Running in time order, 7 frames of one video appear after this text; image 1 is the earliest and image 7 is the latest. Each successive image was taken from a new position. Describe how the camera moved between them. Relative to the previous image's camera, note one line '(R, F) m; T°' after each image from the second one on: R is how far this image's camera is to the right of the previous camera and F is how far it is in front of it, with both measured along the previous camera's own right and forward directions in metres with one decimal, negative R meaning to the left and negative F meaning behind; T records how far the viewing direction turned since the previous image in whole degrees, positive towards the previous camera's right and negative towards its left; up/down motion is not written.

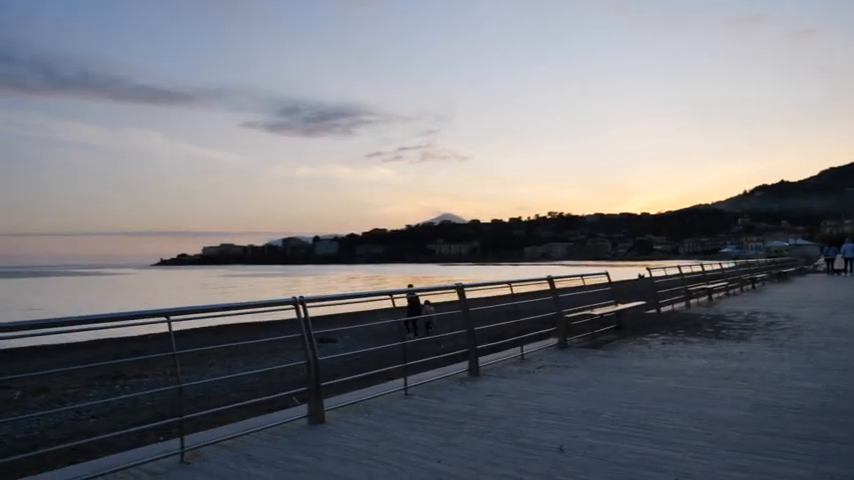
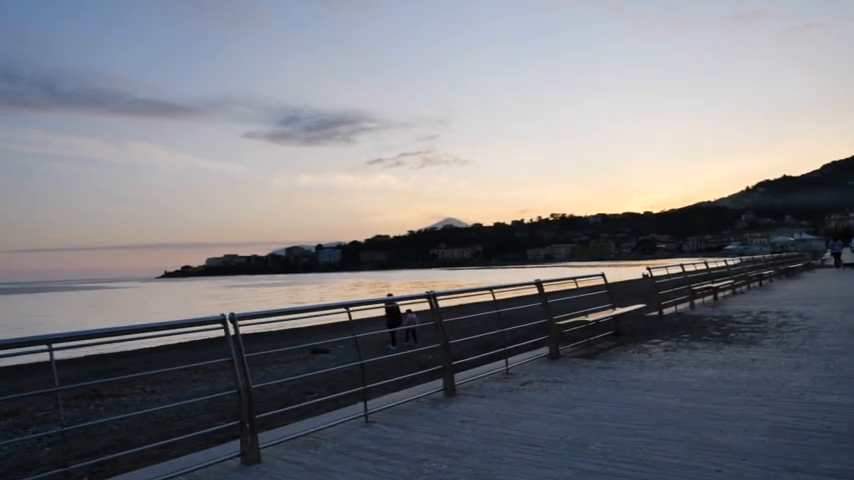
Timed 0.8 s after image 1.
(+0.4, +1.1) m; 0°
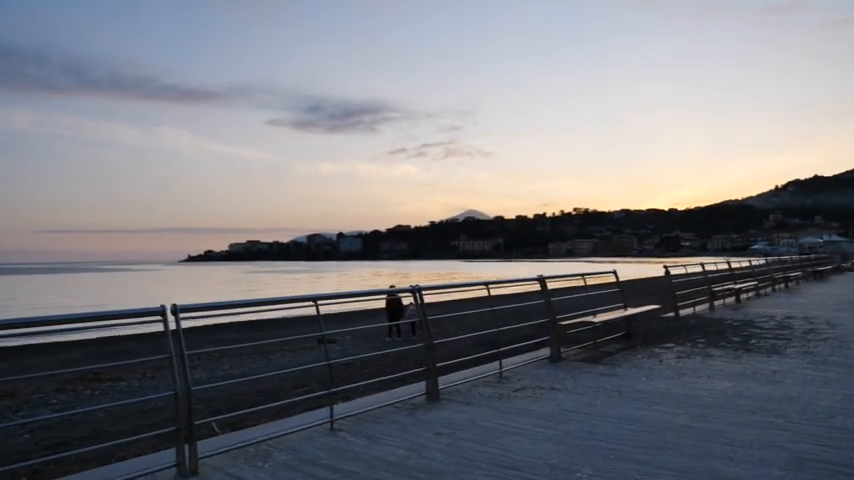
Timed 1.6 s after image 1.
(+0.4, +0.8) m; -2°
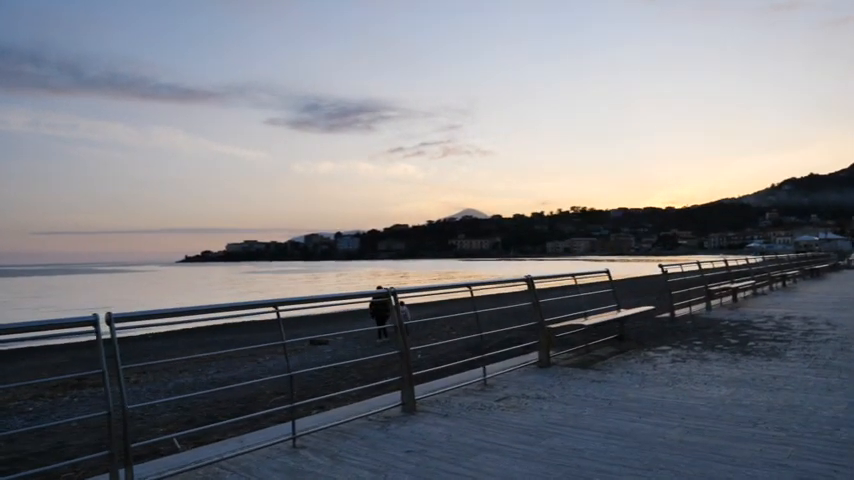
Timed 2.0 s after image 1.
(+0.2, +0.5) m; 0°
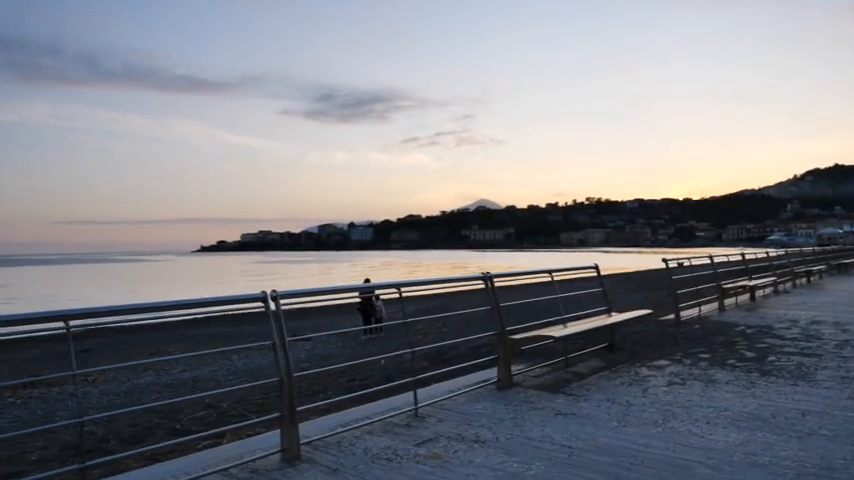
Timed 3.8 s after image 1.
(+0.8, +1.9) m; -1°
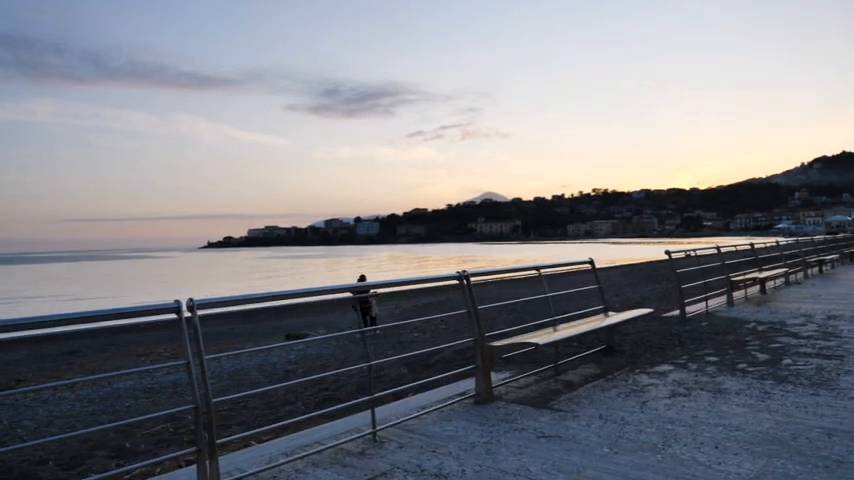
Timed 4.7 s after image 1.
(+0.4, +0.9) m; -1°
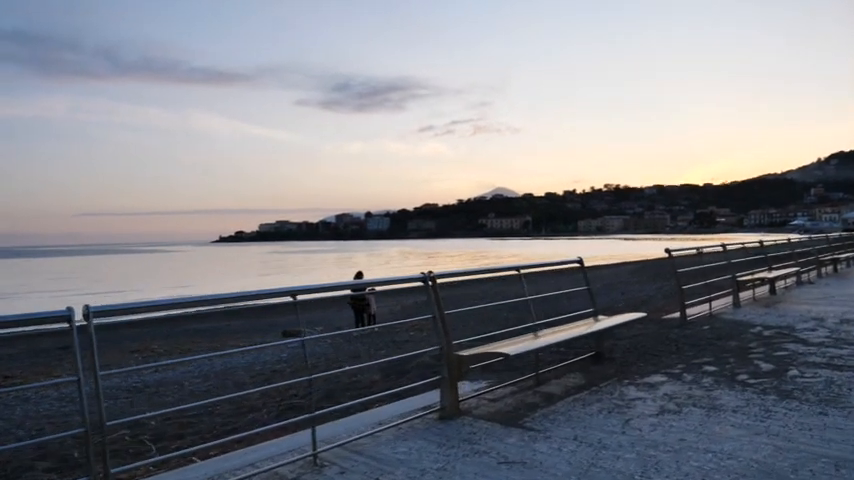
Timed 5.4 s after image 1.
(+0.4, +0.6) m; -1°
